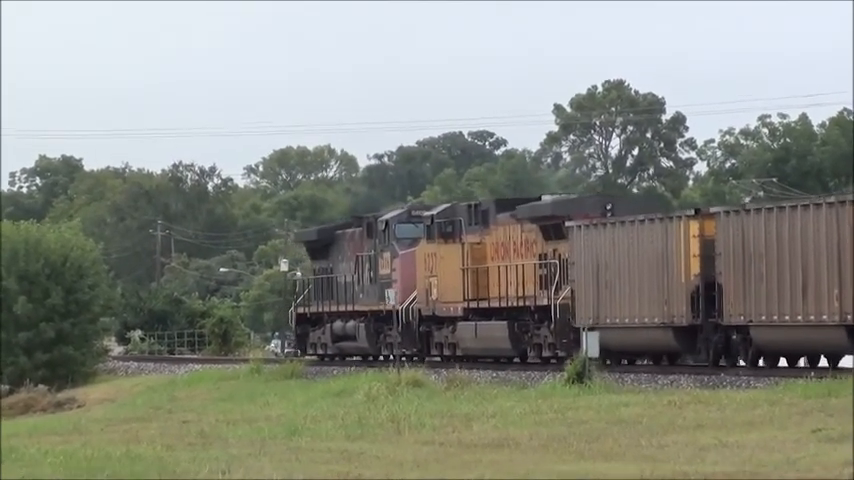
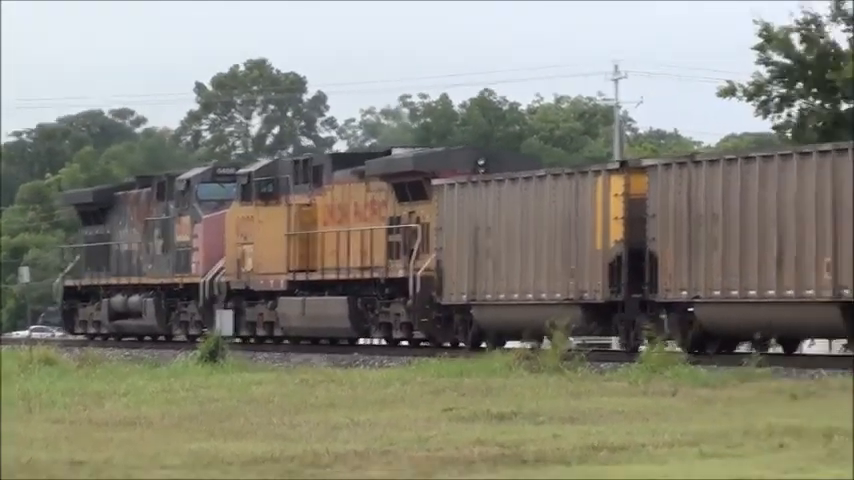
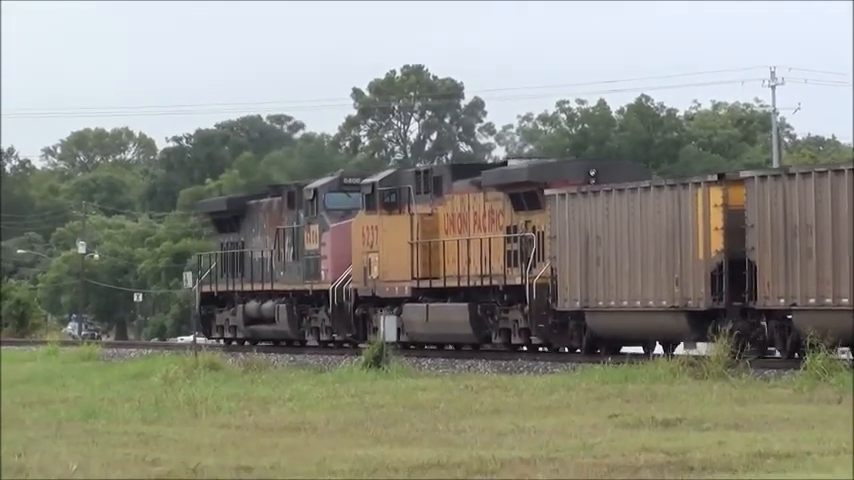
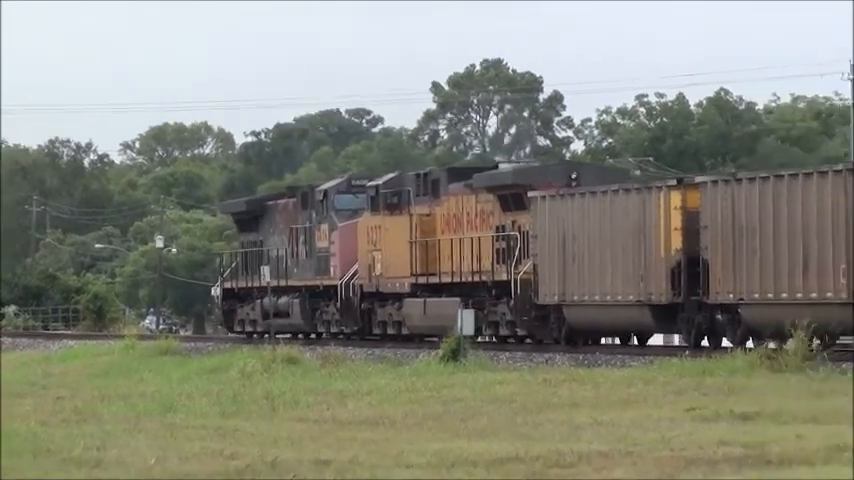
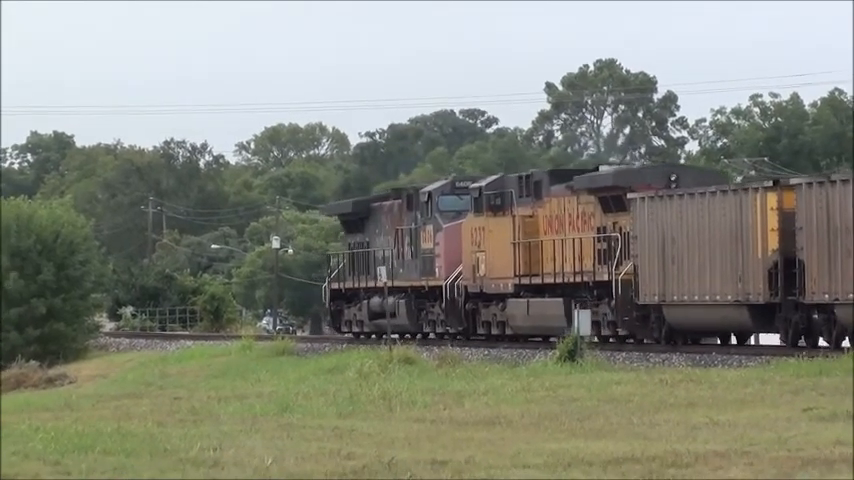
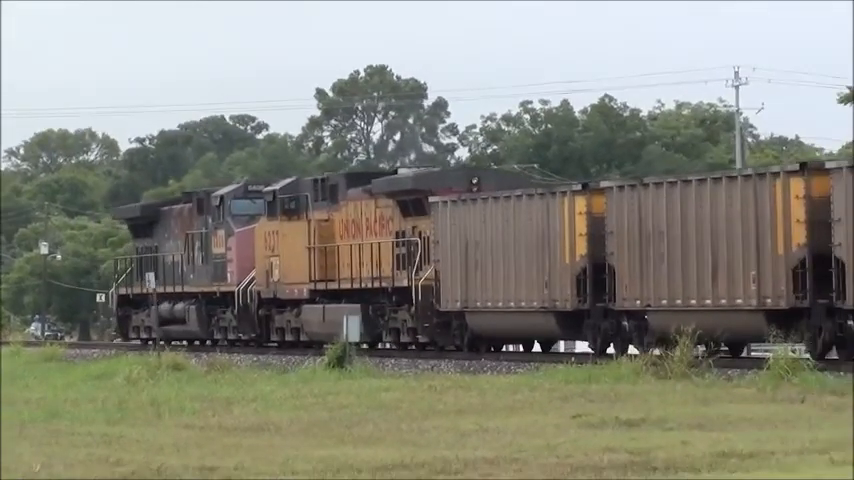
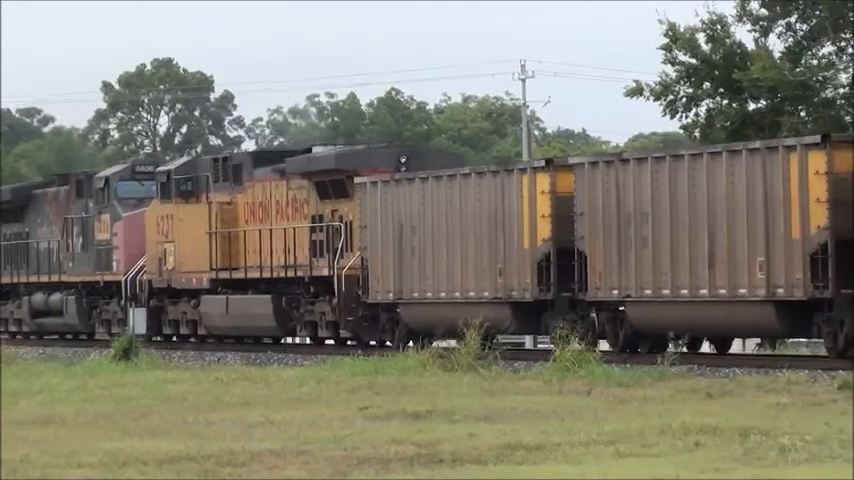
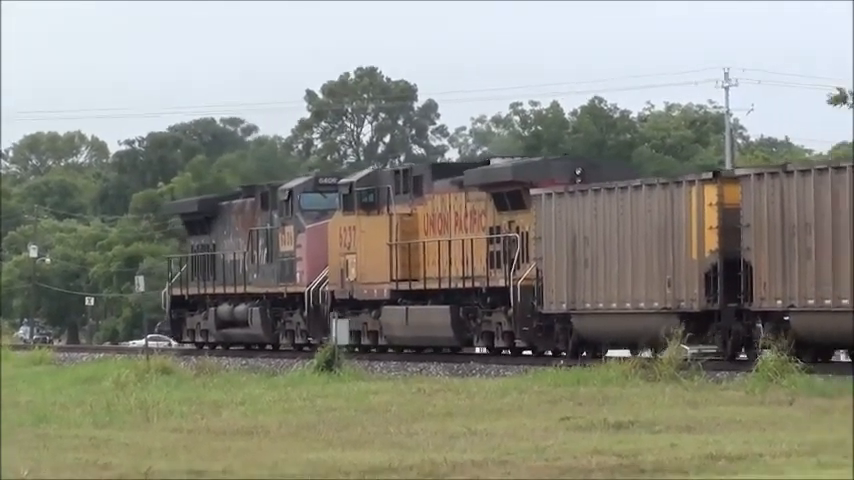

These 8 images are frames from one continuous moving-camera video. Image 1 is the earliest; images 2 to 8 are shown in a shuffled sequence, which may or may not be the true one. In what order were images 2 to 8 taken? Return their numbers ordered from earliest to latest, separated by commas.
5, 4, 6, 3, 8, 2, 7
